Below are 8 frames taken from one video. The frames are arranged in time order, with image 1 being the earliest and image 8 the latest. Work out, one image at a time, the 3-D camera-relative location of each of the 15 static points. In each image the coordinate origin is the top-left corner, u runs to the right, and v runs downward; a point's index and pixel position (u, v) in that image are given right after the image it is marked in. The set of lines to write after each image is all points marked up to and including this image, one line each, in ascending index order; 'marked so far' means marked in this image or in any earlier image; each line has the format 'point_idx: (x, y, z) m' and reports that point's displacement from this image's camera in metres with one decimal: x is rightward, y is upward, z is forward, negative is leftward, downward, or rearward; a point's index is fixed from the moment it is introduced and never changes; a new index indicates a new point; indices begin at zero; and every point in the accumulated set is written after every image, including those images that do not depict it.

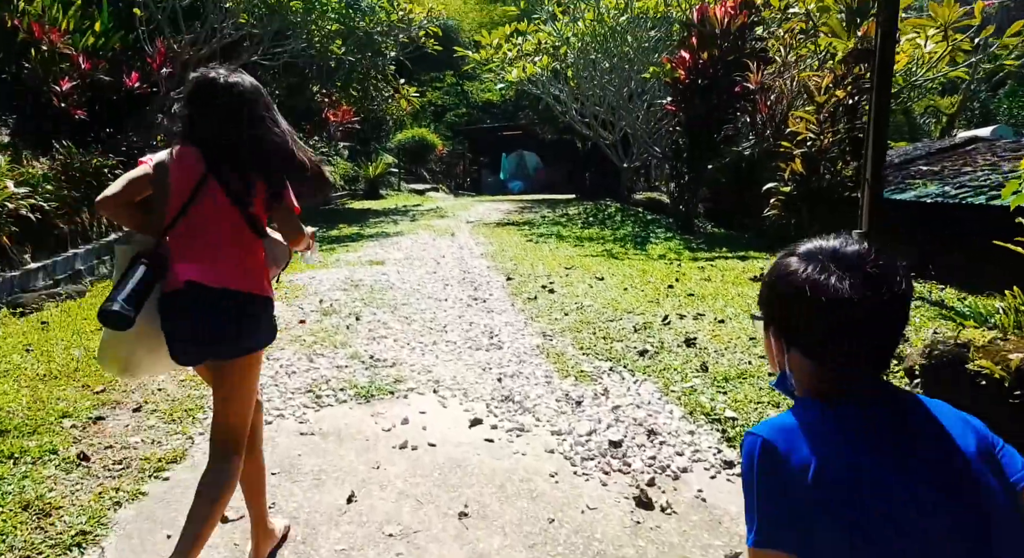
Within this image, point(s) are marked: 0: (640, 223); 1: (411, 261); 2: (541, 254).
0: (+1.9, +0.8, +11.3) m
1: (-1.0, +0.2, +7.9) m
2: (+0.3, +0.3, +8.1) m
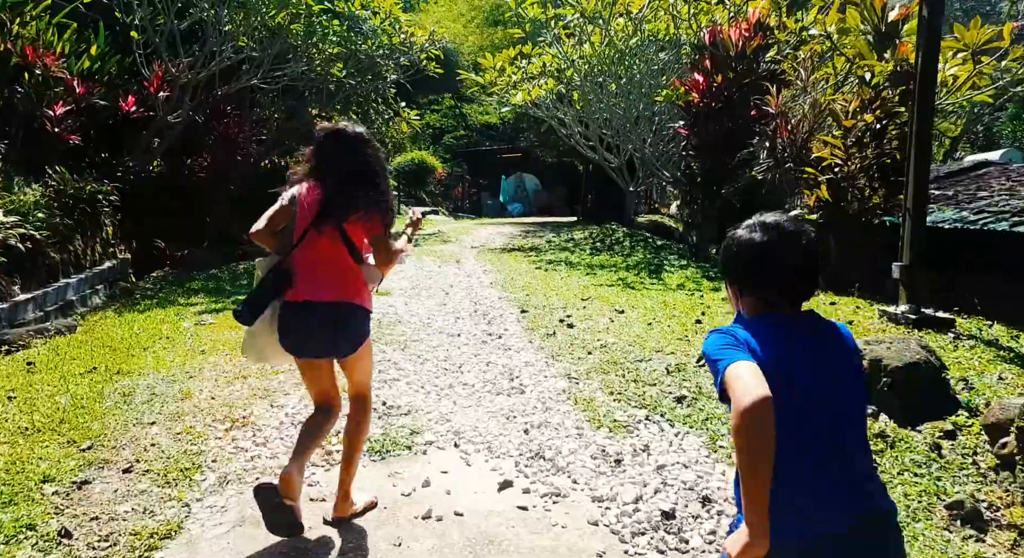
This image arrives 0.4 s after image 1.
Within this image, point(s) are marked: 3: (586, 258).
0: (+2.0, +0.4, +11.0) m
1: (-0.9, -0.1, +7.5) m
2: (+0.4, -0.1, +7.8) m
3: (+1.0, +0.2, +10.1) m
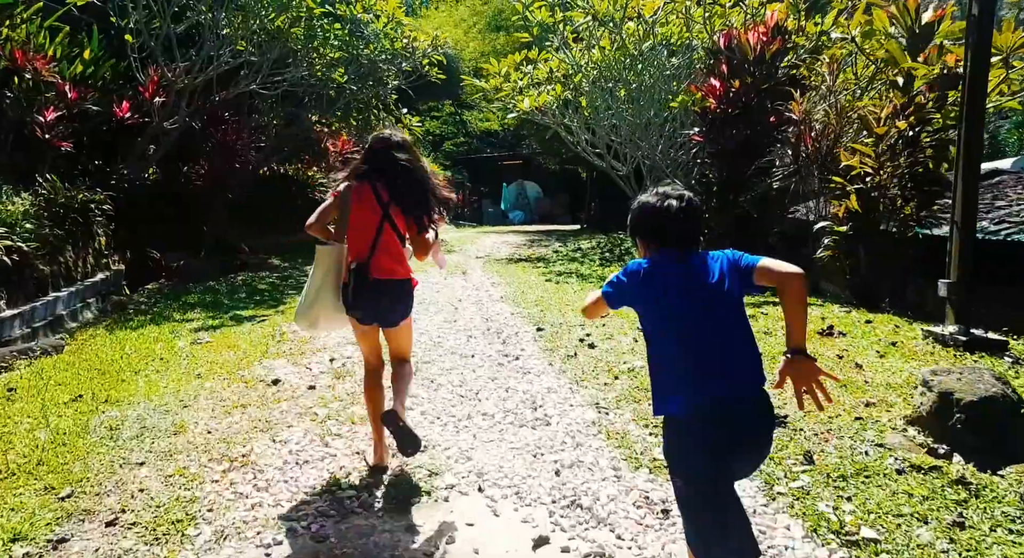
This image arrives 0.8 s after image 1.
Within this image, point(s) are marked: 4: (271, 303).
0: (+2.1, +0.2, +10.7) m
1: (-0.8, -0.3, +7.2) m
2: (+0.5, -0.2, +7.4) m
3: (+1.1, +0.1, +9.7) m
4: (-2.5, -0.3, +8.0) m
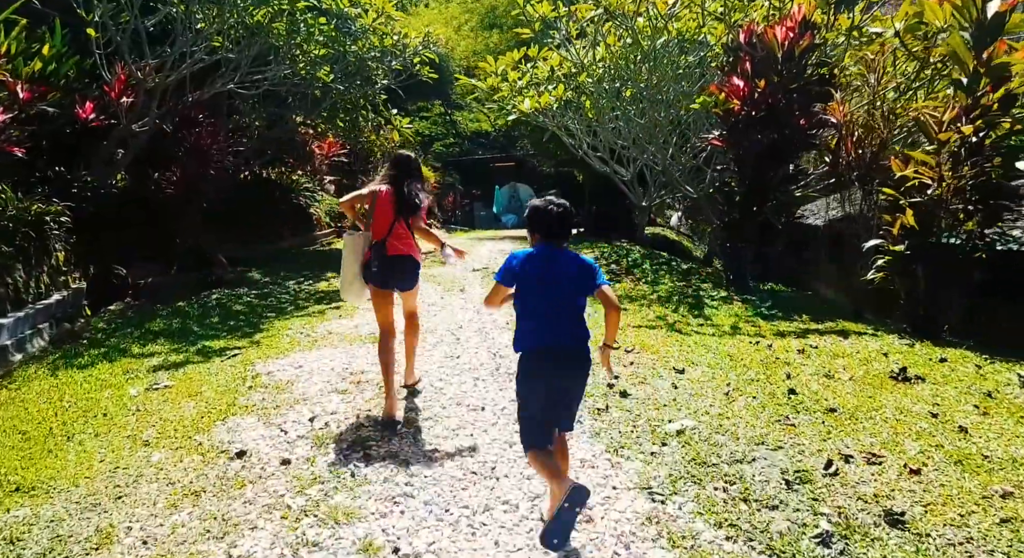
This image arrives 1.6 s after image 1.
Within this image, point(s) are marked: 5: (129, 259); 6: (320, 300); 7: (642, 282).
0: (+2.1, +0.1, +9.8) m
1: (-0.7, -0.5, +6.3) m
2: (+0.6, -0.4, +6.6) m
3: (+1.1, -0.1, +8.9) m
4: (-2.4, -0.5, +7.1) m
5: (-5.4, +0.3, +10.8) m
6: (-2.2, -0.2, +8.9) m
7: (+1.6, -0.1, +9.3) m
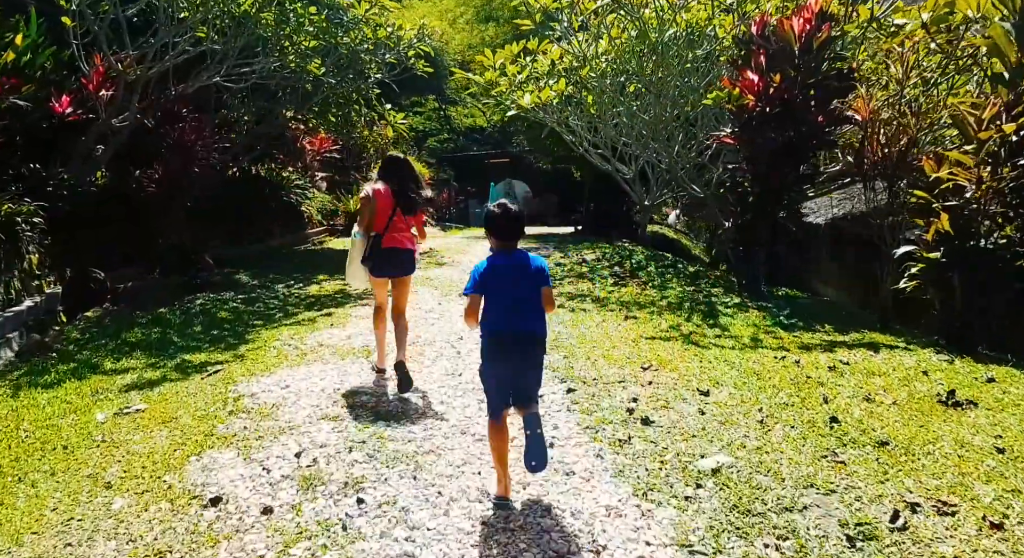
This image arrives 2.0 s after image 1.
0: (+2.1, 0.0, +9.4) m
1: (-0.7, -0.5, +5.9) m
2: (+0.6, -0.5, +6.1) m
3: (+1.1, -0.2, +8.5) m
4: (-2.4, -0.5, +6.6) m
5: (-5.4, +0.3, +10.3) m
6: (-2.2, -0.3, +8.4) m
7: (+1.6, -0.1, +8.9) m
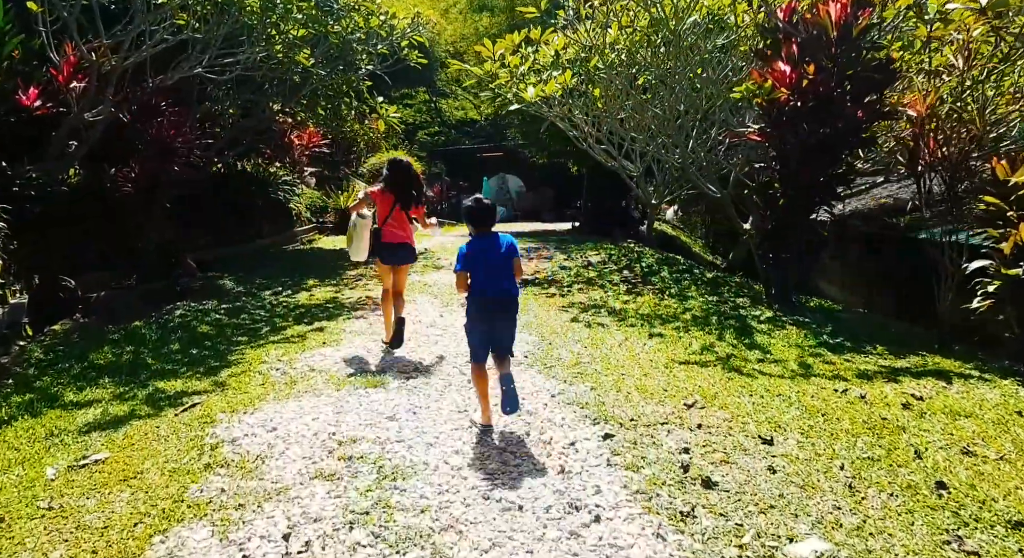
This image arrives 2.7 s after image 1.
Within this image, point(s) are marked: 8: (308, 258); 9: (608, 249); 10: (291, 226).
0: (+2.2, -0.1, +8.8) m
1: (-0.6, -0.6, +5.2) m
2: (+0.7, -0.6, +5.4) m
3: (+1.2, -0.3, +7.8) m
4: (-2.3, -0.6, +5.9) m
5: (-5.4, +0.2, +9.6) m
6: (-2.1, -0.4, +7.7) m
7: (+1.7, -0.2, +8.3) m
8: (-3.5, +0.4, +13.5) m
9: (+1.6, +0.5, +13.1) m
10: (-4.9, +1.2, +17.1) m
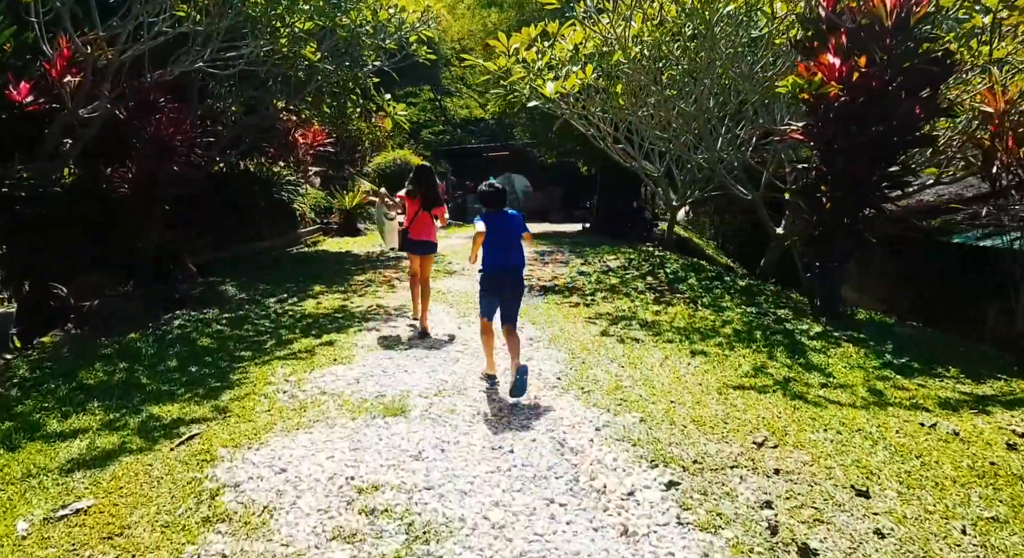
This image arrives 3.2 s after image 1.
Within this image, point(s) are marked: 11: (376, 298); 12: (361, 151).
0: (+2.4, -0.2, +8.2) m
1: (-0.4, -0.7, +4.6) m
2: (+0.9, -0.7, +4.9) m
3: (+1.4, -0.3, +7.3) m
4: (-2.1, -0.7, +5.4) m
5: (-5.1, +0.1, +9.1) m
6: (-1.9, -0.5, +7.2) m
7: (+1.9, -0.3, +7.7) m
8: (-3.3, +0.3, +12.9) m
9: (+1.8, +0.4, +12.5) m
10: (-4.6, +1.1, +16.6) m
11: (-1.6, -0.2, +8.9) m
12: (-3.9, +3.3, +19.9) m
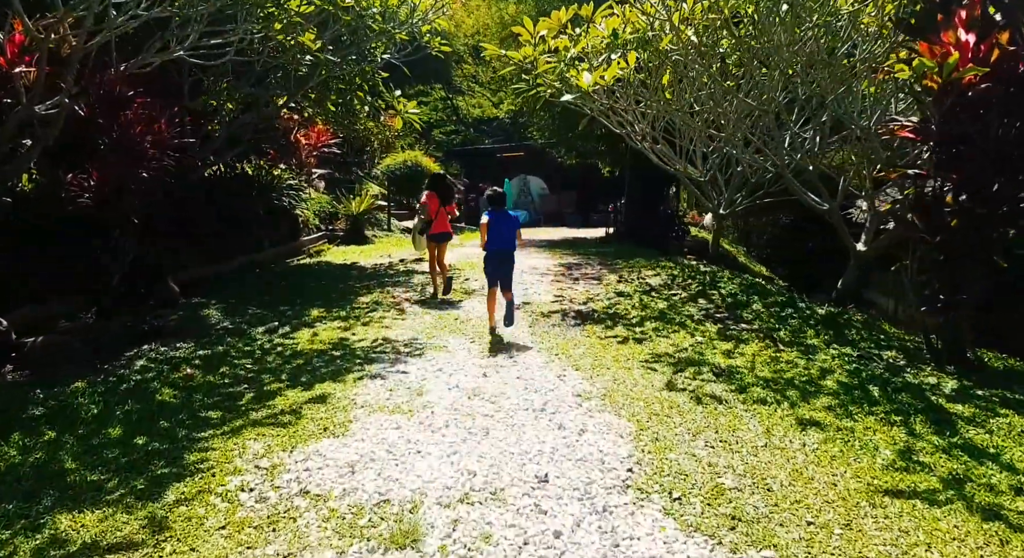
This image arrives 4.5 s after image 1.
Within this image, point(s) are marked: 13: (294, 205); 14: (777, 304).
0: (+2.7, -0.4, +6.7) m
1: (-0.1, -1.0, +3.2) m
2: (+1.2, -0.9, +3.5) m
3: (+1.7, -0.6, +5.8) m
4: (-1.8, -1.0, +4.0) m
5: (-4.8, -0.1, +7.7) m
6: (-1.6, -0.7, +5.8) m
7: (+2.2, -0.5, +6.3) m
8: (-2.9, 0.0, +11.6) m
9: (+2.2, +0.2, +11.1) m
10: (-4.2, +0.9, +15.2) m
11: (-1.3, -0.5, +7.5) m
12: (-3.4, +3.0, +18.6) m
13: (-4.1, +1.4, +14.7) m
14: (+2.7, -0.2, +8.0) m
